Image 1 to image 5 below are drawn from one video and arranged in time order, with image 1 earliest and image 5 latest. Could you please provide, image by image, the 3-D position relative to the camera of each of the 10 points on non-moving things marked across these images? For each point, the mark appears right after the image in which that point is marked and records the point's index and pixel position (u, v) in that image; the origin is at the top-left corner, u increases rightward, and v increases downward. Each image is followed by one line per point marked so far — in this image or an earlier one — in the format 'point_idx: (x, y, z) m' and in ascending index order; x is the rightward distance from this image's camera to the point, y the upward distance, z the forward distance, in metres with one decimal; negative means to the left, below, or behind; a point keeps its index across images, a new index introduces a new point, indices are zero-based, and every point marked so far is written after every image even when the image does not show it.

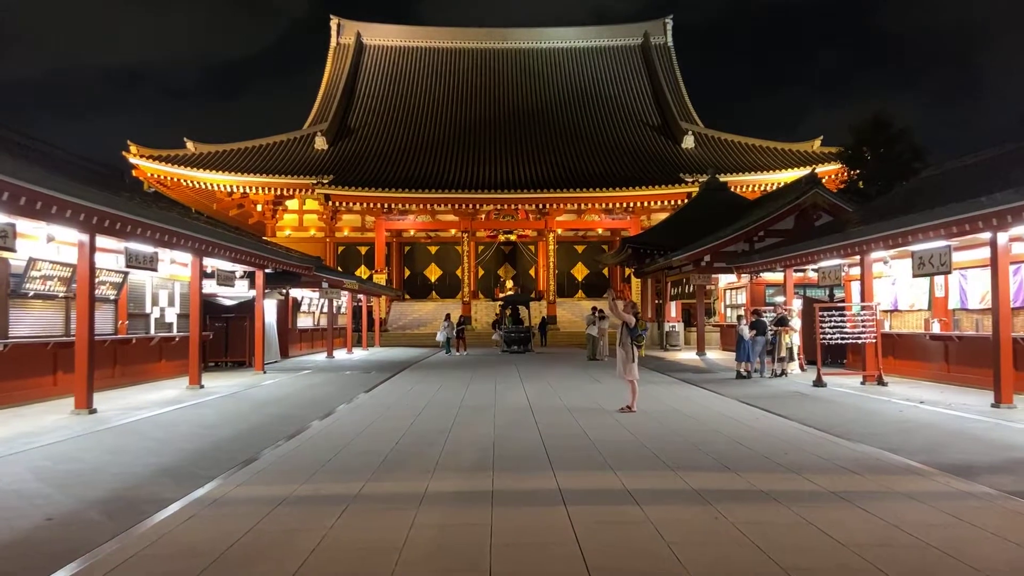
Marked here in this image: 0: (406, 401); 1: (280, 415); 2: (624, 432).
0: (-1.5, -1.6, +10.7) m
1: (-2.9, -1.6, +9.4) m
2: (+1.2, -1.5, +7.9) m
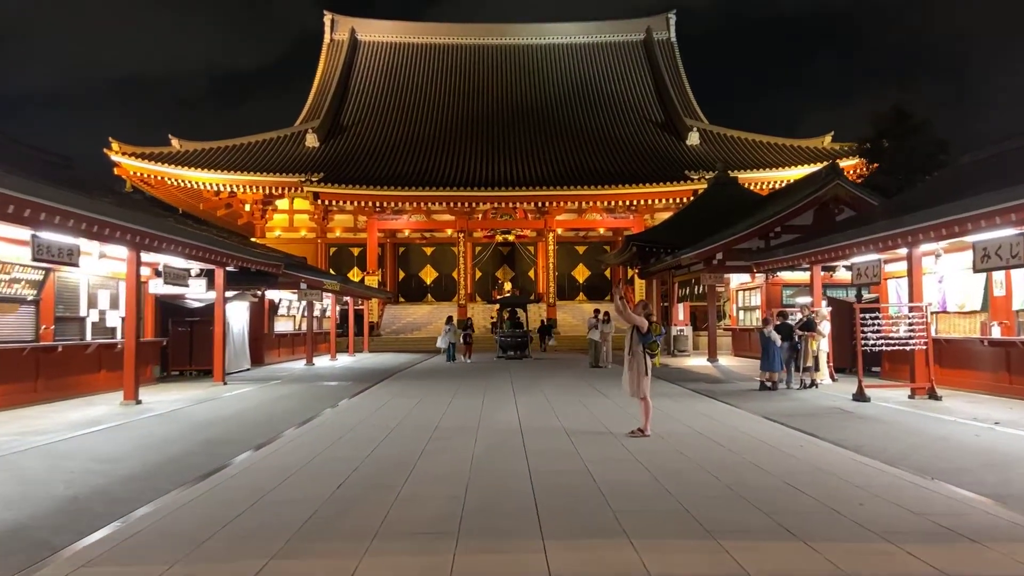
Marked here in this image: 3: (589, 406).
0: (-1.6, -1.6, +9.0) m
1: (-3.0, -1.6, +7.7) m
2: (+1.0, -1.5, +6.2) m
3: (+1.1, -1.6, +10.6) m
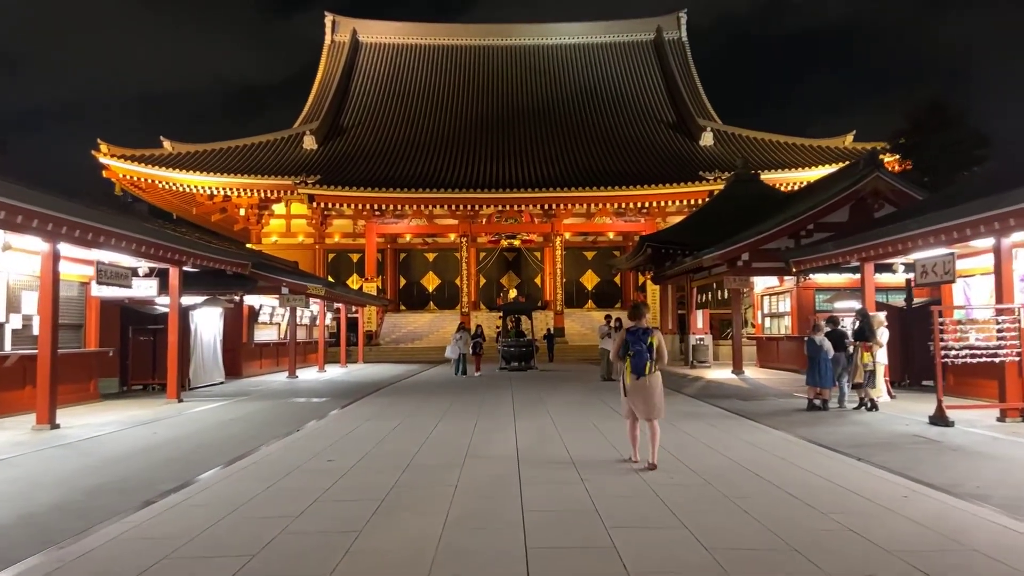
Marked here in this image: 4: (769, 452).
0: (-1.7, -1.6, +7.1) m
1: (-3.0, -1.5, +5.8) m
2: (+1.0, -1.4, +4.3) m
3: (+1.1, -1.6, +8.7) m
4: (+2.4, -1.6, +7.2) m
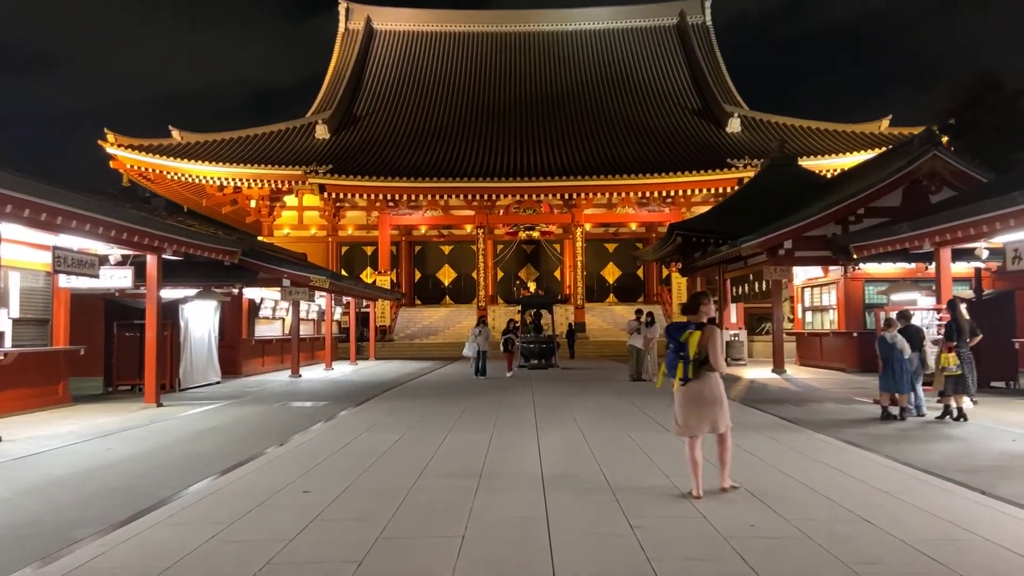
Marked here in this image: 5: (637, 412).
0: (-1.5, -1.5, +5.8) m
1: (-2.9, -1.4, +4.5) m
2: (+1.1, -1.3, +2.8) m
3: (+1.3, -1.5, +7.3) m
4: (+2.6, -1.5, +5.8) m
5: (+1.6, -1.6, +9.6) m
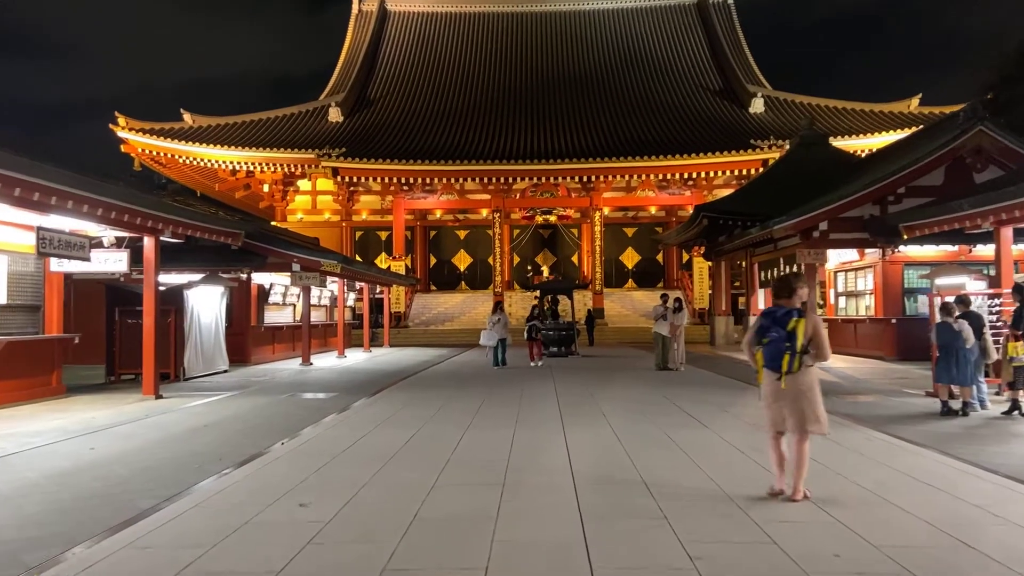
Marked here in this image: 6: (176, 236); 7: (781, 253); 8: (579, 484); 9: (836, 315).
0: (-1.3, -1.4, +5.1) m
1: (-2.7, -1.3, +3.9) m
2: (+1.2, -1.3, +2.1) m
3: (+1.5, -1.4, +6.5) m
4: (+2.8, -1.3, +5.0) m
5: (+1.8, -1.4, +8.9) m
6: (-4.8, +0.7, +10.7) m
7: (+6.1, +0.8, +17.3) m
8: (+0.4, -1.3, +5.1) m
9: (+7.6, -0.6, +17.8) m
